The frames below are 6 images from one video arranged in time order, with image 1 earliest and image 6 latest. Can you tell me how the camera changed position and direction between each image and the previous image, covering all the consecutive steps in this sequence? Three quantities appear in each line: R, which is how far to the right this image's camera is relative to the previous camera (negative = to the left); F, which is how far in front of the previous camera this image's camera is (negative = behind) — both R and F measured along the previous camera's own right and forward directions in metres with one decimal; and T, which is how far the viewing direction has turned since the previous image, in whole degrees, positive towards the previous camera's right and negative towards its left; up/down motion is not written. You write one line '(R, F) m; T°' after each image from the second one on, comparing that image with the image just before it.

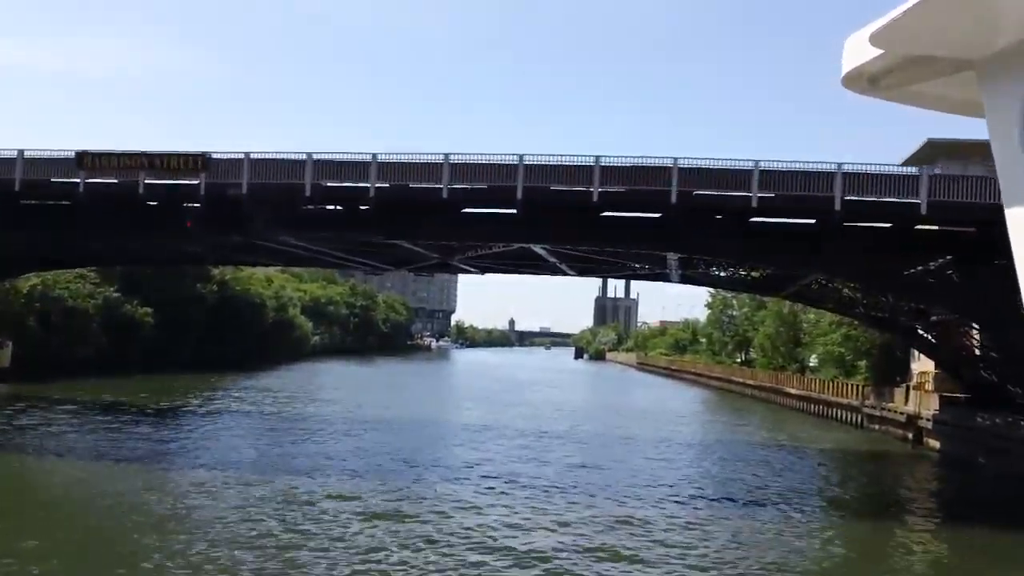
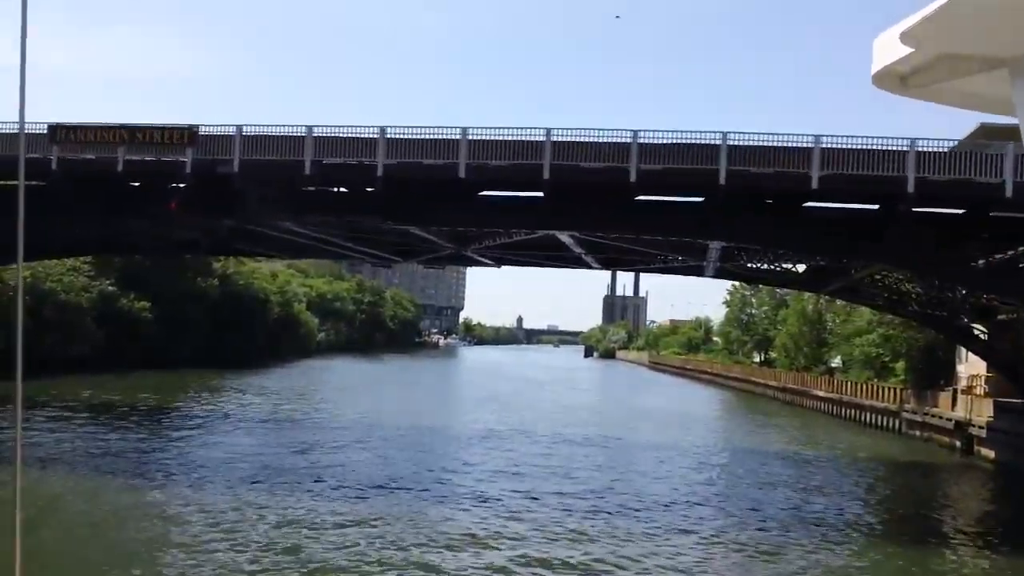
(-0.3, +1.0) m; 0°
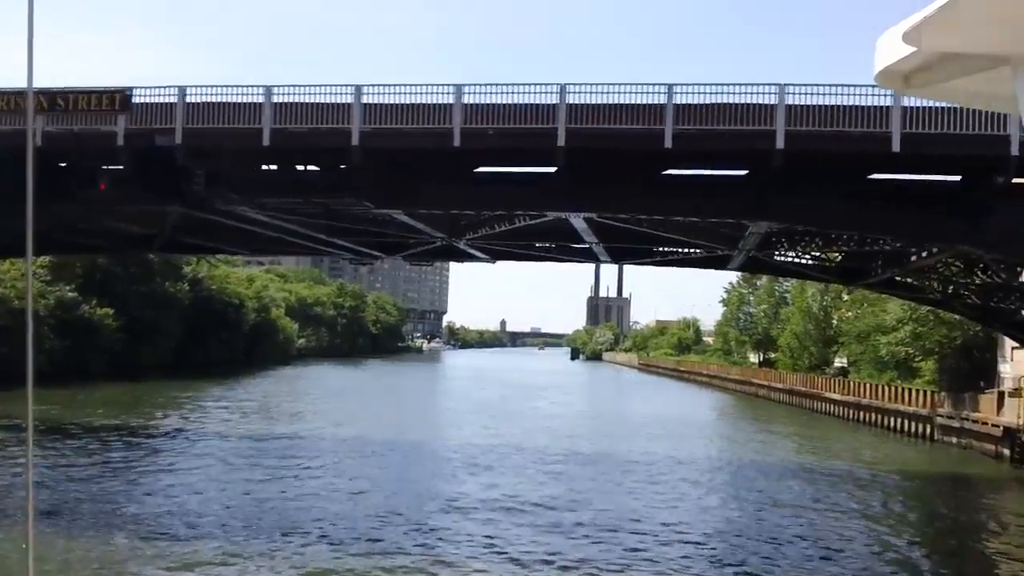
(-0.7, +1.2) m; +2°
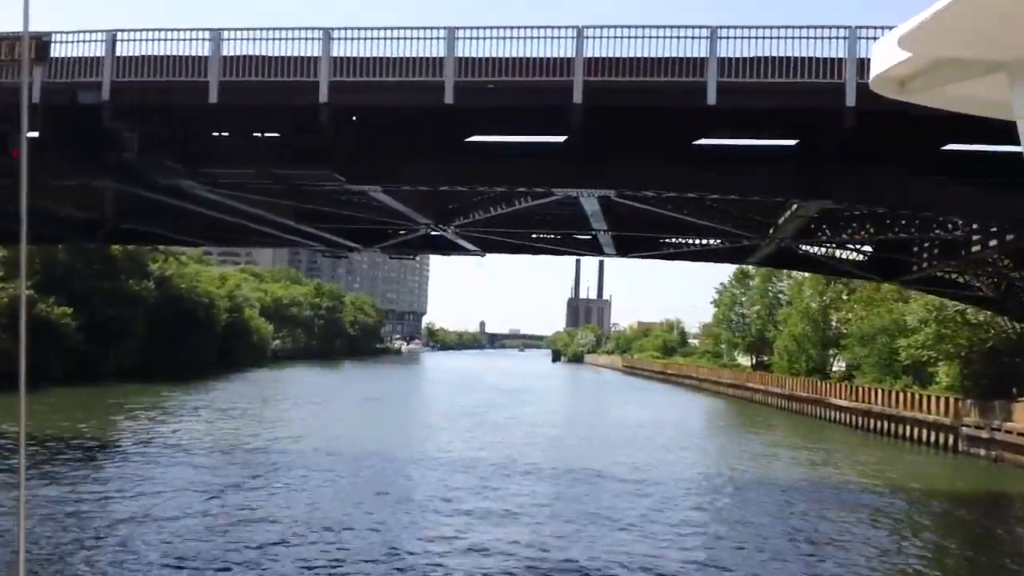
(-0.6, +1.0) m; +2°
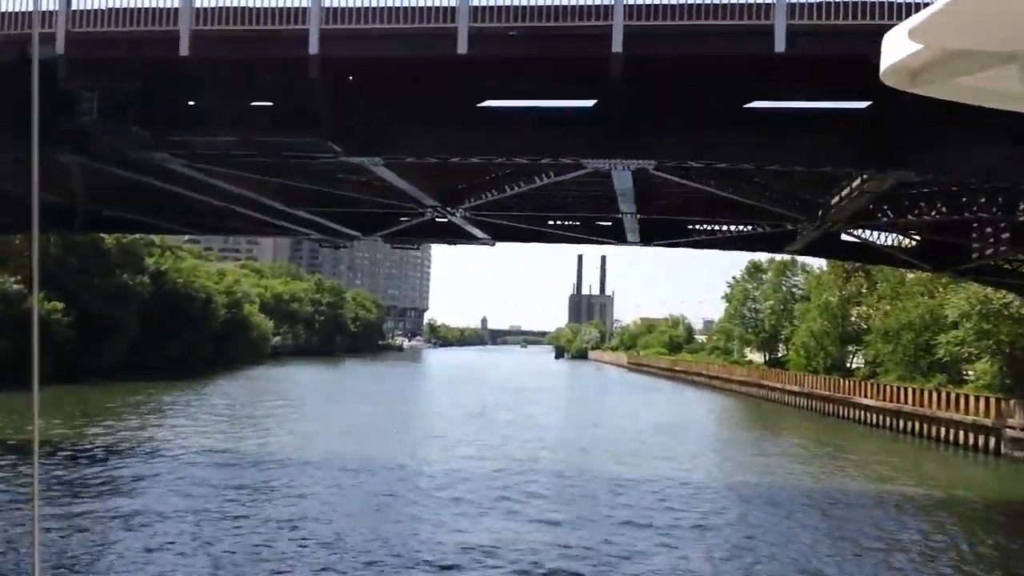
(-0.4, +0.8) m; 0°
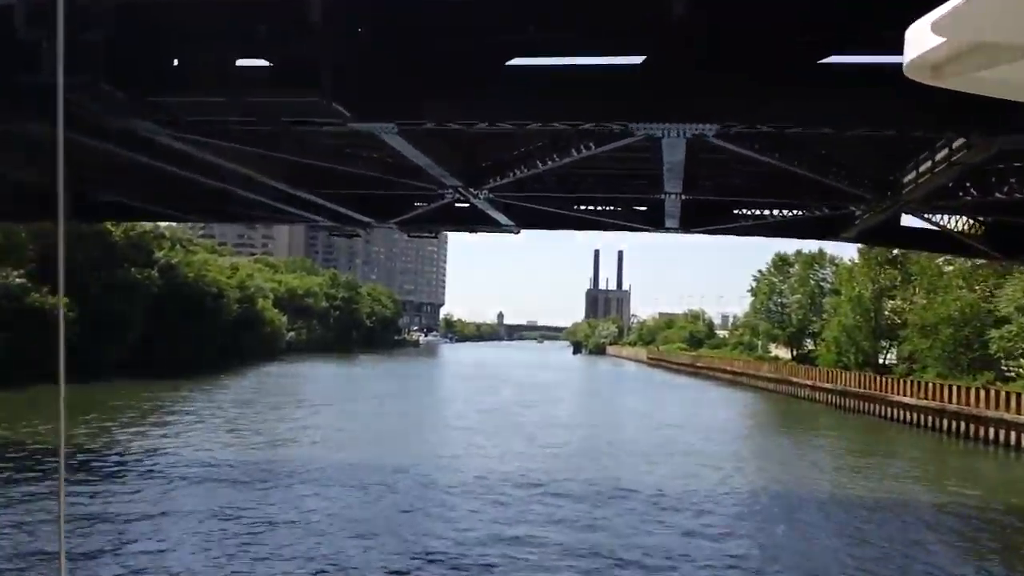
(-0.3, +0.7) m; -1°
